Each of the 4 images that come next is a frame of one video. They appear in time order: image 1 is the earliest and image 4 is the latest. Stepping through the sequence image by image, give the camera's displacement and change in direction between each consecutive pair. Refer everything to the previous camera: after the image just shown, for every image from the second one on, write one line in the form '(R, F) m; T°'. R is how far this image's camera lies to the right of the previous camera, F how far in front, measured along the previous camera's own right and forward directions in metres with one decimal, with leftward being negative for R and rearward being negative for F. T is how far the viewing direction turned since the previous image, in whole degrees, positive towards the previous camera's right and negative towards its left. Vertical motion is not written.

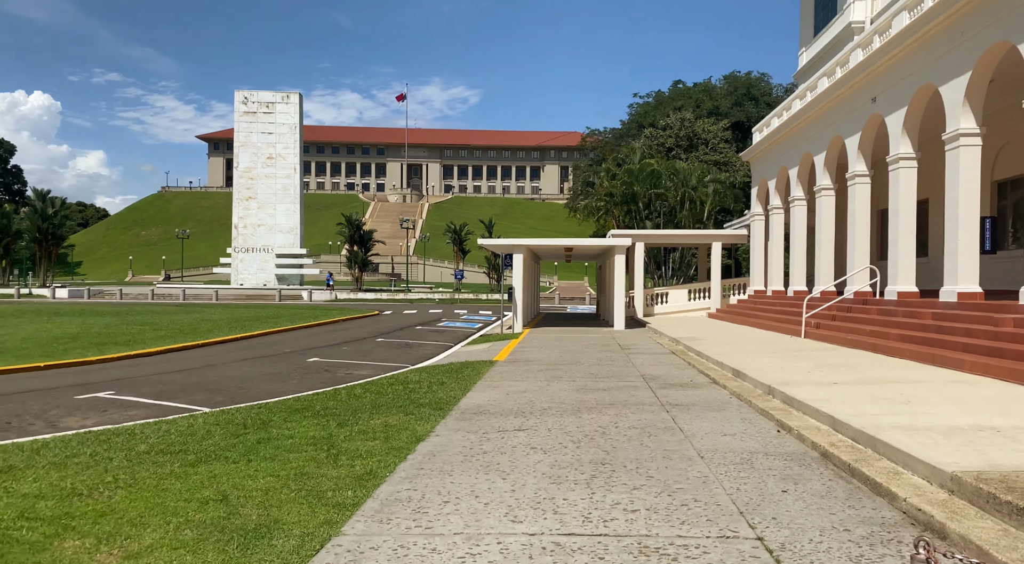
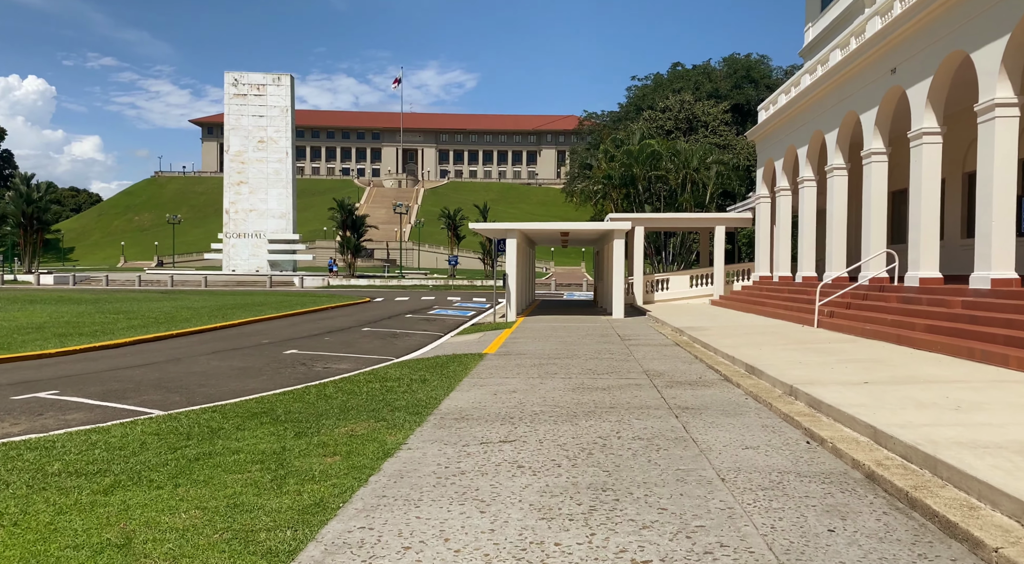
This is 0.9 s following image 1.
(+0.1, +1.1) m; 0°
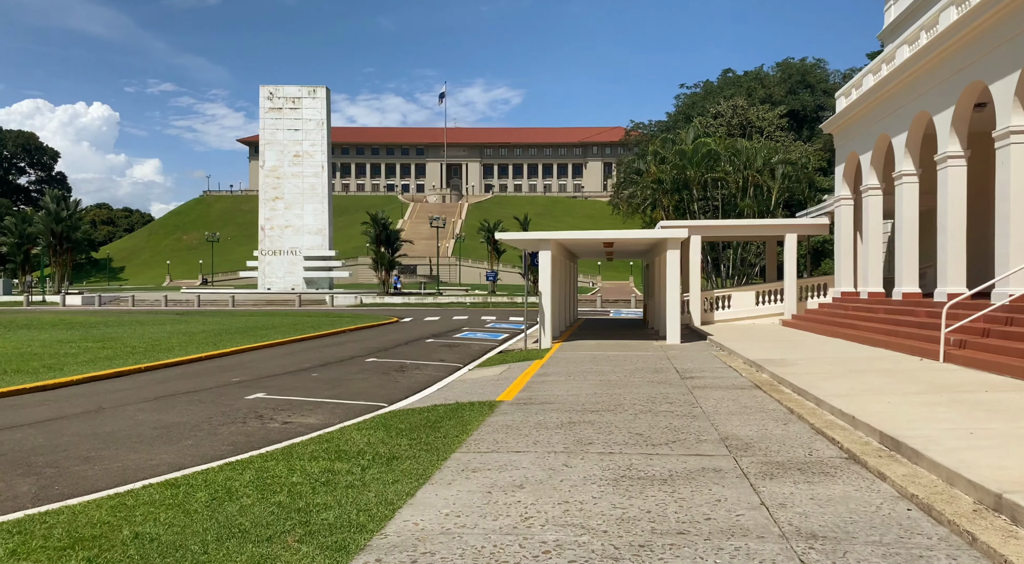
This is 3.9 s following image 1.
(+0.4, +3.3) m; -4°
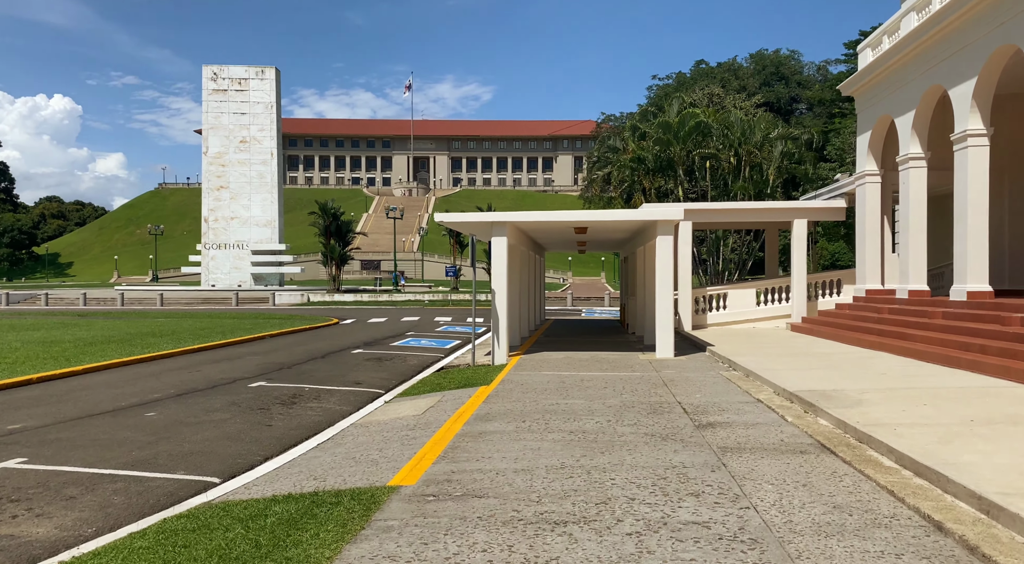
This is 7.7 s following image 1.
(+0.6, +4.3) m; +2°
